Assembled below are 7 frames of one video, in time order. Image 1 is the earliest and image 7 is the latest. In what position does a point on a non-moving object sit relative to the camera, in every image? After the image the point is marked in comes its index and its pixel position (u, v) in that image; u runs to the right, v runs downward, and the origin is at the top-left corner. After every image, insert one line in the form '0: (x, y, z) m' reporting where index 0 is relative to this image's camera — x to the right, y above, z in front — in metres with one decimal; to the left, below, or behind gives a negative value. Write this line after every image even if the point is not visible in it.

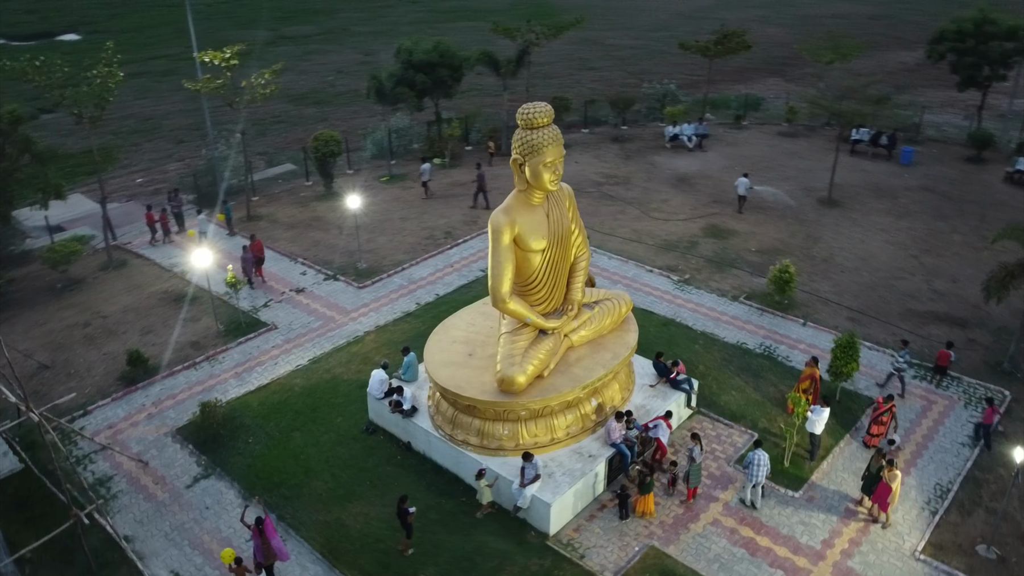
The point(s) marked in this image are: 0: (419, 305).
0: (-1.7, -0.3, +15.3) m
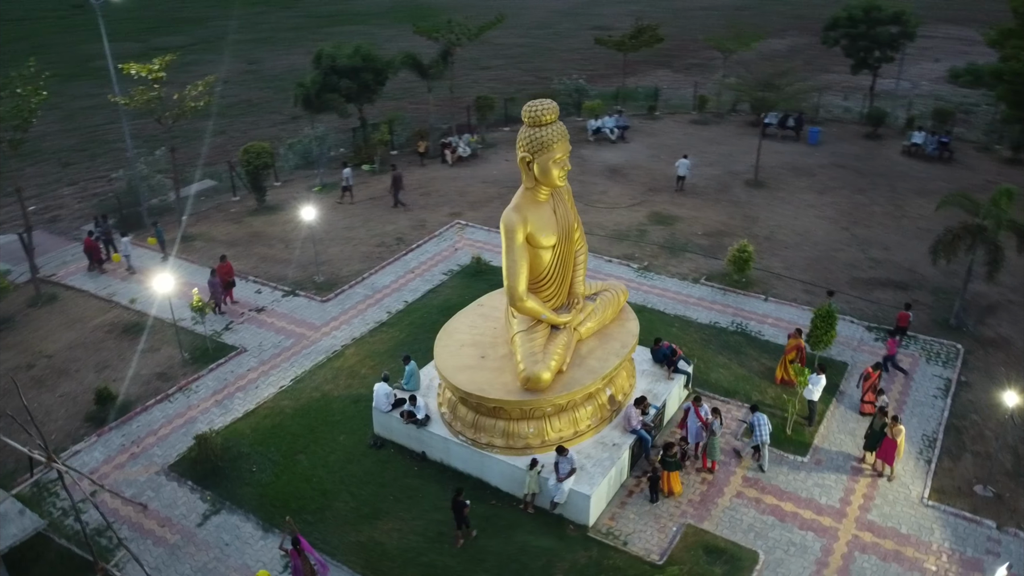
0: (-2.2, -0.5, +15.0) m
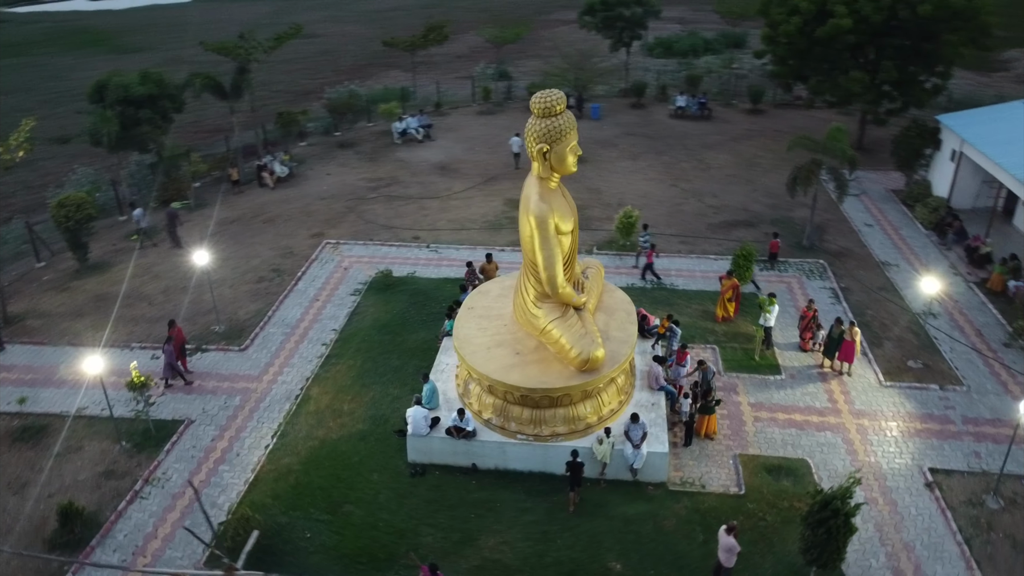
0: (-3.2, -1.0, +14.0) m
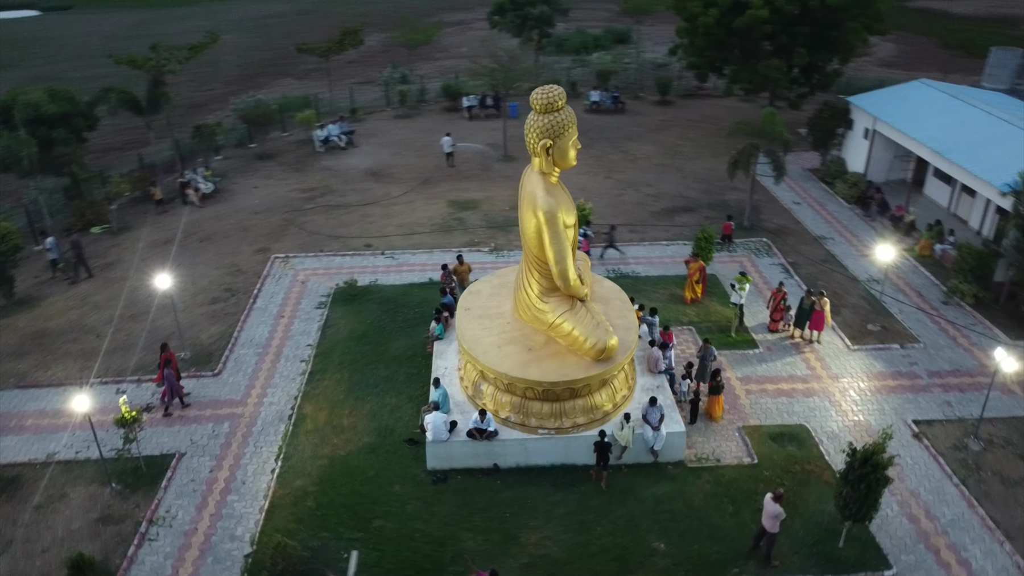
0: (-3.4, -1.2, +13.5) m
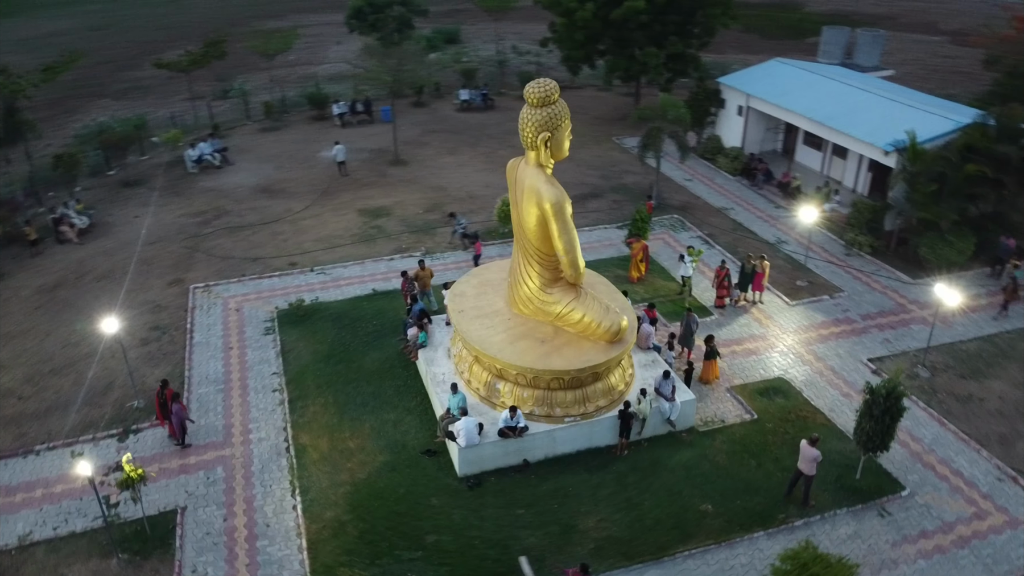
0: (-3.6, -1.6, +12.7) m
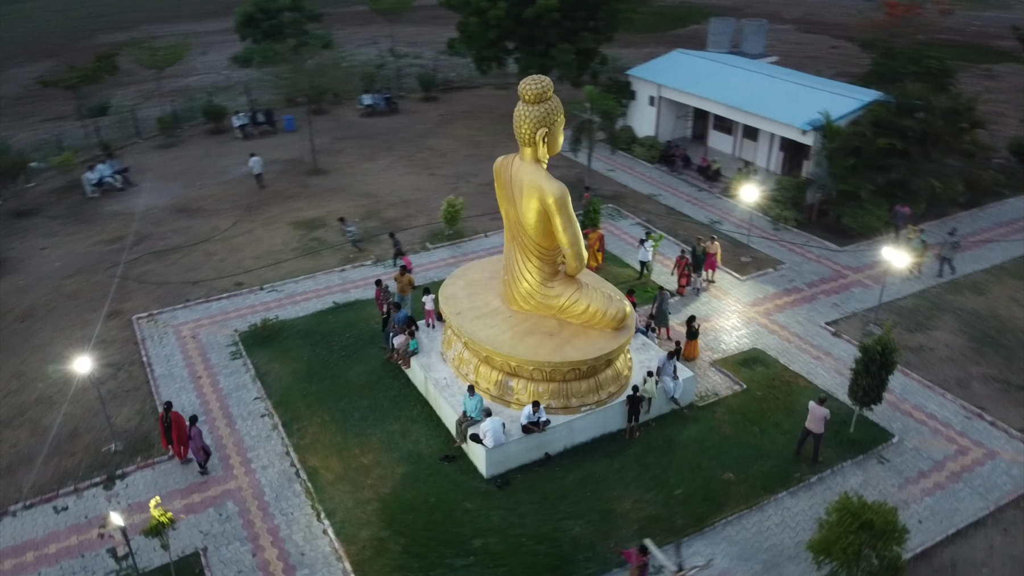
0: (-3.6, -1.9, +12.1) m
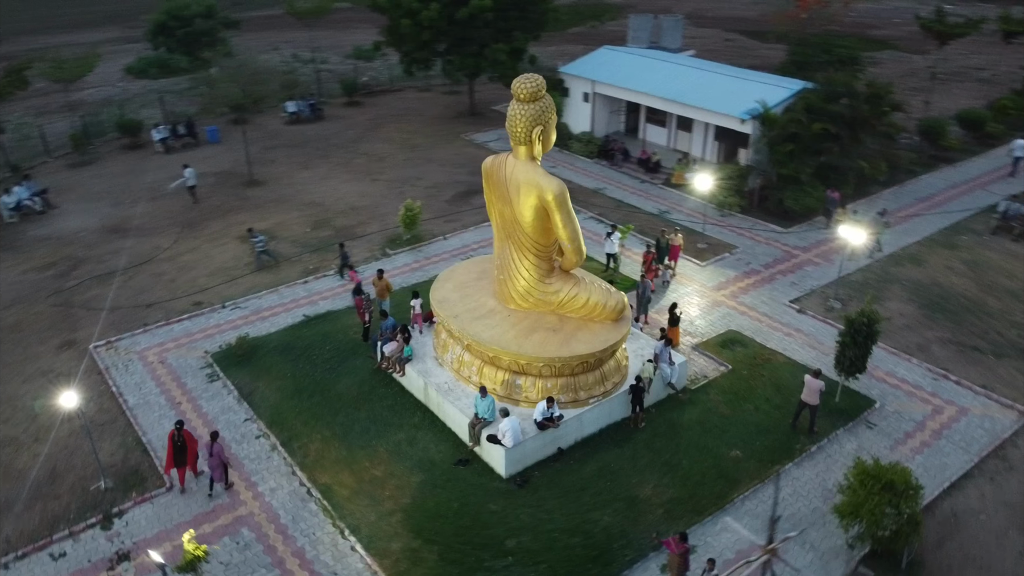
0: (-3.6, -2.1, +11.7) m
